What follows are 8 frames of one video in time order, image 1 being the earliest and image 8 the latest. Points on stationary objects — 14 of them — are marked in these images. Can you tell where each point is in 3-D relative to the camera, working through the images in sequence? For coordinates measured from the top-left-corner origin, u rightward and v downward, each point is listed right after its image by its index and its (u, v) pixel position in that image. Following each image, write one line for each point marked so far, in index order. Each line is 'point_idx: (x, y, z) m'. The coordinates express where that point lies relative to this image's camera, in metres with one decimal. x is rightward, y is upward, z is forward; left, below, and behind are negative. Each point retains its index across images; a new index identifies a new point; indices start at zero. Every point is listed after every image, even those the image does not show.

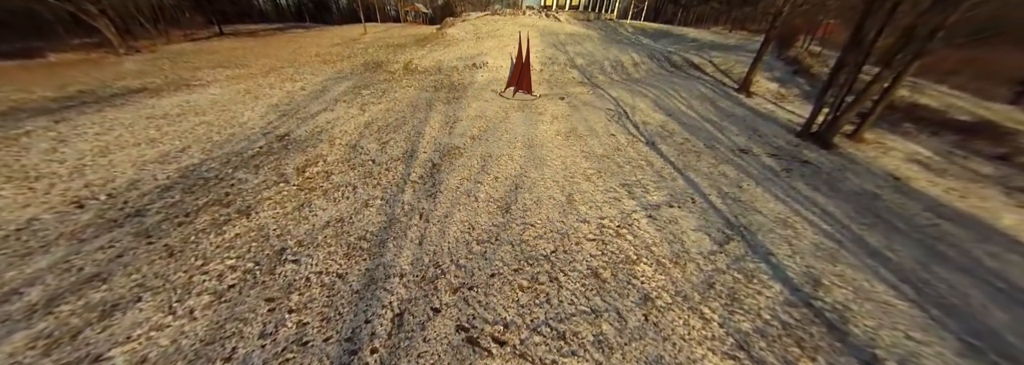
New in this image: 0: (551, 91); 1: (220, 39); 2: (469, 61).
0: (+1.7, +4.1, +11.4) m
1: (-23.0, +11.3, +19.4) m
2: (-2.5, +6.7, +13.9) m
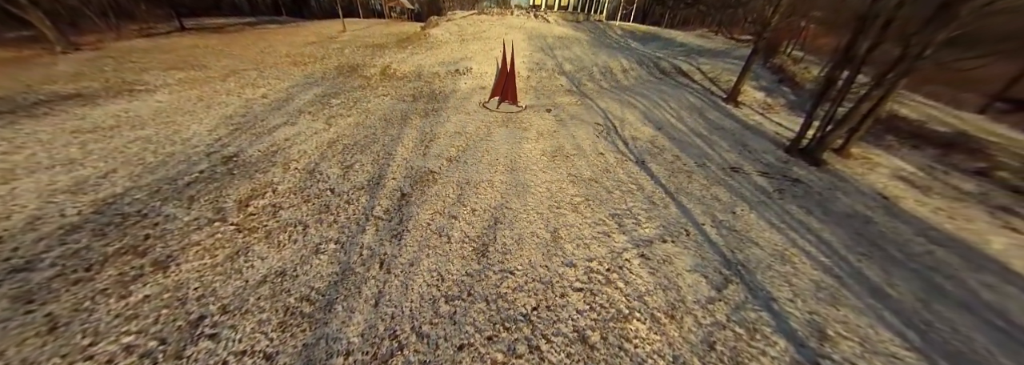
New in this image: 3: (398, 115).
0: (+1.1, +3.5, +10.8) m
1: (-24.0, +10.7, +17.8) m
2: (-3.2, +6.1, +13.2) m
3: (-3.9, +2.3, +8.3) m
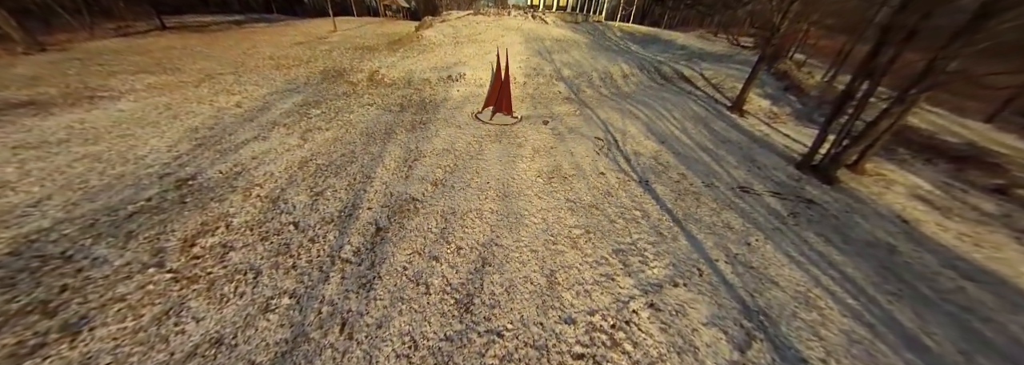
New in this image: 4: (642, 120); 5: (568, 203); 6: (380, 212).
0: (+0.9, +2.9, +10.2) m
1: (-24.2, +10.2, +16.9) m
2: (-3.4, +5.5, +12.5) m
3: (-4.1, +1.7, +7.7) m
4: (+5.6, +2.7, +10.6) m
5: (+1.3, -0.5, +5.7) m
6: (-2.6, -0.6, +4.9) m
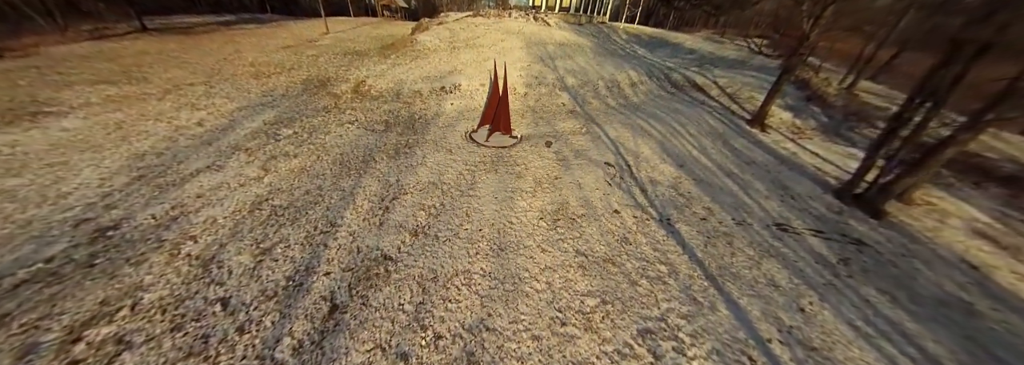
0: (+0.8, +2.0, +9.1) m
1: (-24.2, +9.4, +15.9) m
2: (-3.5, +4.6, +11.4) m
3: (-4.1, +0.8, +6.6) m
4: (+5.6, +1.7, +9.5) m
5: (+1.3, -1.4, +4.6) m
6: (-2.7, -1.5, +3.9) m
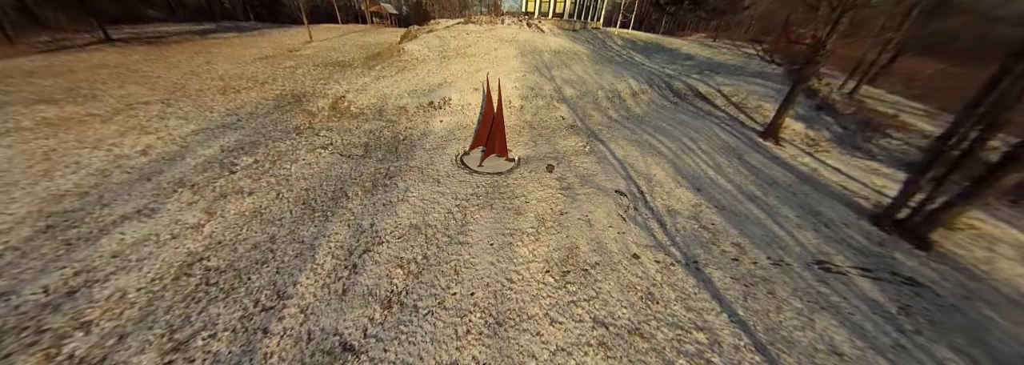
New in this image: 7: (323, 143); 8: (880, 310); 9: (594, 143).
0: (+0.7, +1.1, +8.2) m
1: (-24.5, +7.9, +14.7) m
2: (-3.7, +3.7, +10.5) m
3: (-4.2, -0.1, +5.6) m
4: (+5.4, +1.0, +8.6) m
5: (+1.3, -2.2, +3.7) m
6: (-2.7, -2.3, +2.8) m
7: (-5.6, +1.2, +7.4) m
8: (+7.1, -2.5, +4.8) m
9: (+3.0, +1.4, +8.9) m
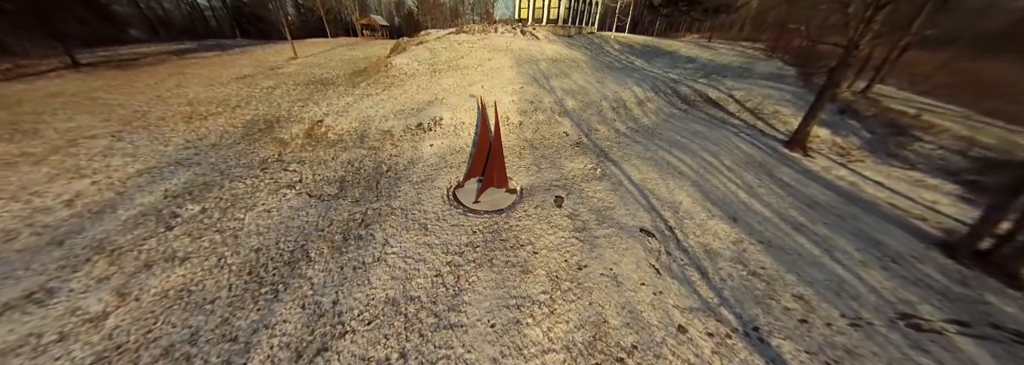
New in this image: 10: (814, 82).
0: (+0.7, +0.2, +7.1) m
1: (-24.8, +6.0, +13.6) m
2: (-3.7, +2.5, +9.4) m
3: (-4.1, -1.2, +4.4) m
4: (+5.5, +0.2, +7.6) m
5: (+1.4, -2.9, +2.5) m
6: (-2.5, -3.2, +1.7) m
7: (-5.6, +0.1, +6.3) m
8: (+7.3, -3.1, +3.6) m
9: (+3.0, +0.6, +7.8) m
10: (+18.1, +6.0, +14.8) m
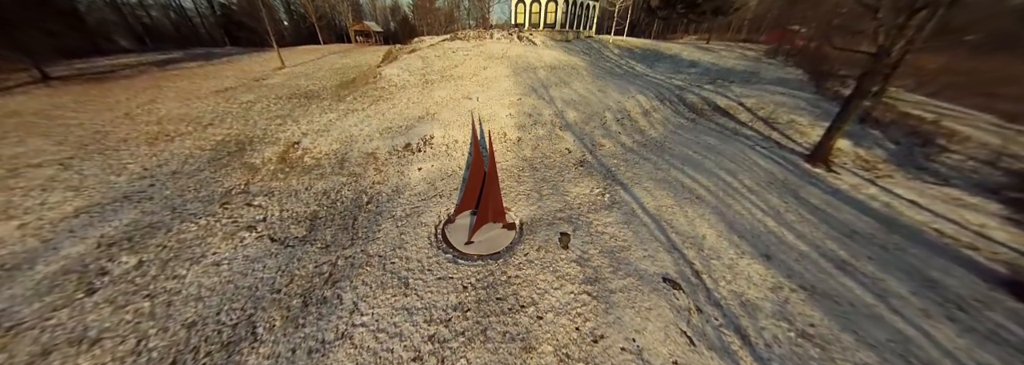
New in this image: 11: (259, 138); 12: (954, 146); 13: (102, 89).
0: (+0.7, -0.6, +6.3) m
1: (-24.9, +4.8, +12.7) m
2: (-3.8, +1.7, +8.6) m
3: (-4.1, -2.0, +3.6) m
4: (+5.4, -0.5, +6.8) m
5: (+1.4, -3.7, +1.7) m
6: (-2.5, -4.0, +0.8) m
7: (-5.7, -0.8, +5.4) m
8: (+7.3, -3.7, +2.8) m
9: (+2.9, -0.1, +7.0) m
10: (+18.0, +5.4, +14.1) m
11: (-8.6, +1.6, +8.5) m
12: (+18.7, +1.5, +10.5) m
13: (-22.1, +5.1, +13.3) m
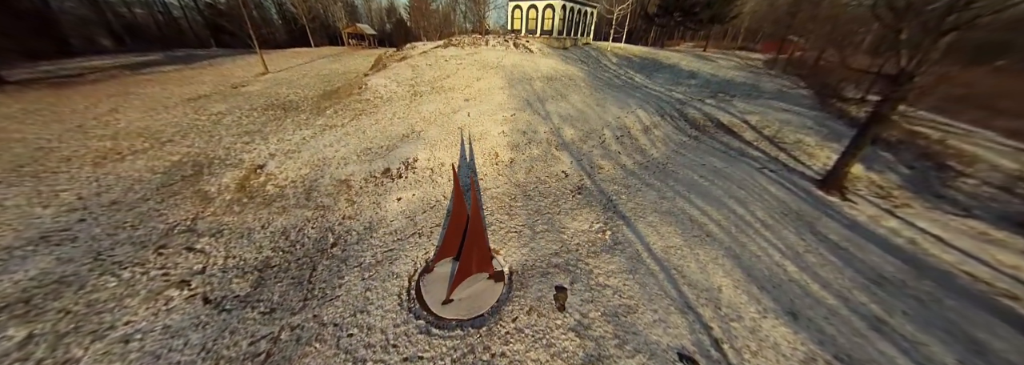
0: (+0.4, -1.4, +5.5) m
1: (-25.2, +4.1, +11.6) m
2: (-4.1, +0.8, +7.8) m
3: (-4.4, -2.8, +2.7) m
4: (+5.2, -1.4, +6.1) m
5: (+1.2, -4.5, +0.9) m
6: (-2.7, -4.7, -0.1) m
7: (-5.9, -1.6, +4.5) m
8: (+7.1, -4.6, +2.1) m
9: (+2.7, -1.0, +6.3) m
10: (+17.7, +4.4, +13.6) m
11: (-8.9, +0.8, +7.7) m
12: (+18.4, +0.5, +10.0) m
13: (-22.4, +4.3, +12.3) m
